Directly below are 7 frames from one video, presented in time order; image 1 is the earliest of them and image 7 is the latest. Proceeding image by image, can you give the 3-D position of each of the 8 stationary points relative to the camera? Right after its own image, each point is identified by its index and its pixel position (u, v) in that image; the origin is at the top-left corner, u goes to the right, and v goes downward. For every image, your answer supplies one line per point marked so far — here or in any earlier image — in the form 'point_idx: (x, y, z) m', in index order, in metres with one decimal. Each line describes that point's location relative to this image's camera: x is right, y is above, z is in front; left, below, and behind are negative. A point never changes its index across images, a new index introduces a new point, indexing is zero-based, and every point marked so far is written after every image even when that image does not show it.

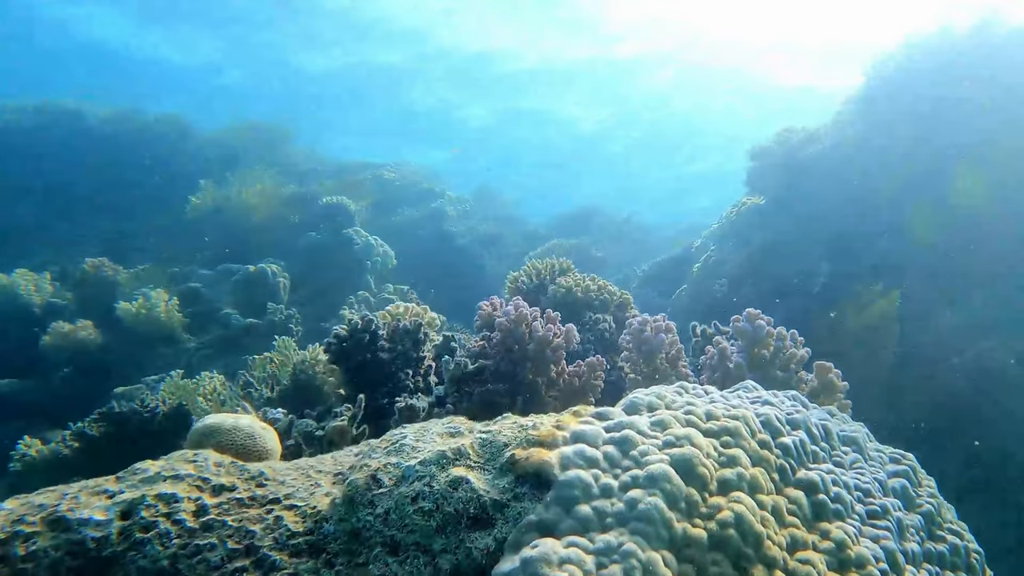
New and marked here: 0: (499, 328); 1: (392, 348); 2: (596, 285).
0: (-0.1, -0.2, +3.6) m
1: (-0.6, -0.3, +3.8) m
2: (+0.5, 0.0, +4.7) m
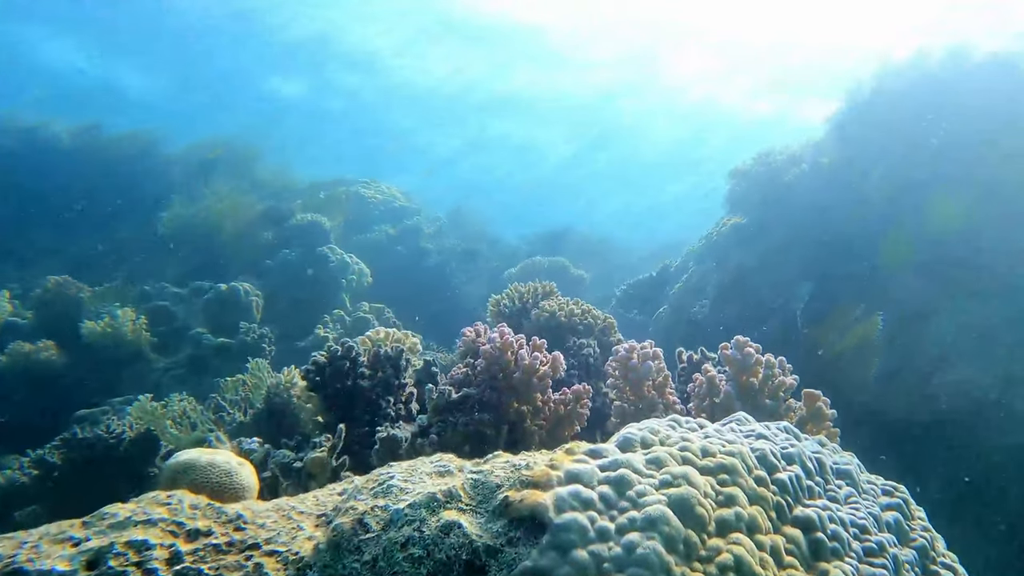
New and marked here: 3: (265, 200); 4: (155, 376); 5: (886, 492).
0: (-0.1, -0.3, +3.5) m
1: (-0.7, -0.4, +3.7) m
2: (+0.4, -0.1, +4.6) m
3: (-4.1, +1.4, +12.8) m
4: (-3.8, -0.9, +8.2) m
5: (+1.4, -0.8, +3.0) m
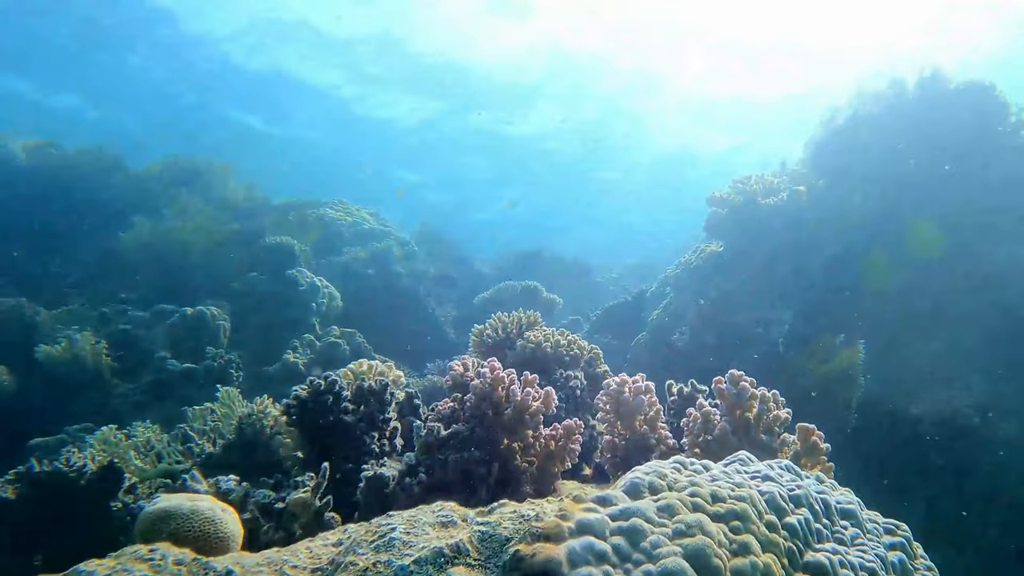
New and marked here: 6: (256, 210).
0: (-0.2, -0.4, +3.4) m
1: (-0.7, -0.6, +3.6) m
2: (+0.3, -0.3, +4.5) m
3: (-4.5, +1.1, +12.6) m
4: (-4.0, -1.2, +7.9) m
5: (+1.4, -0.9, +2.9) m
6: (-4.6, +1.4, +13.9) m
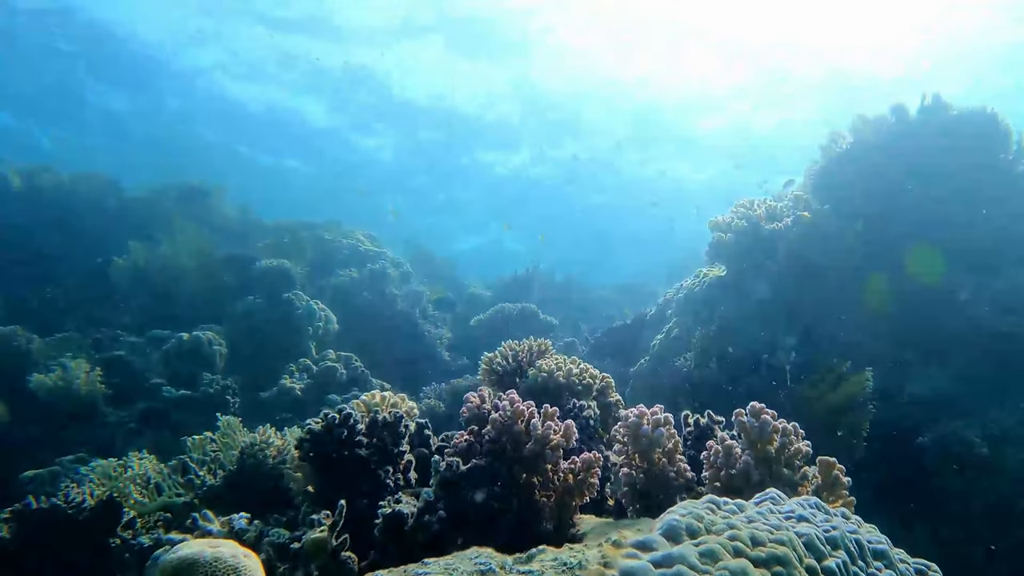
0: (-0.1, -0.6, +3.3) m
1: (-0.6, -0.7, +3.5) m
2: (+0.4, -0.5, +4.5) m
3: (-4.6, +0.7, +12.5) m
4: (-4.0, -1.4, +7.8) m
5: (+1.5, -1.0, +2.9) m
6: (-4.6, +1.0, +13.8) m
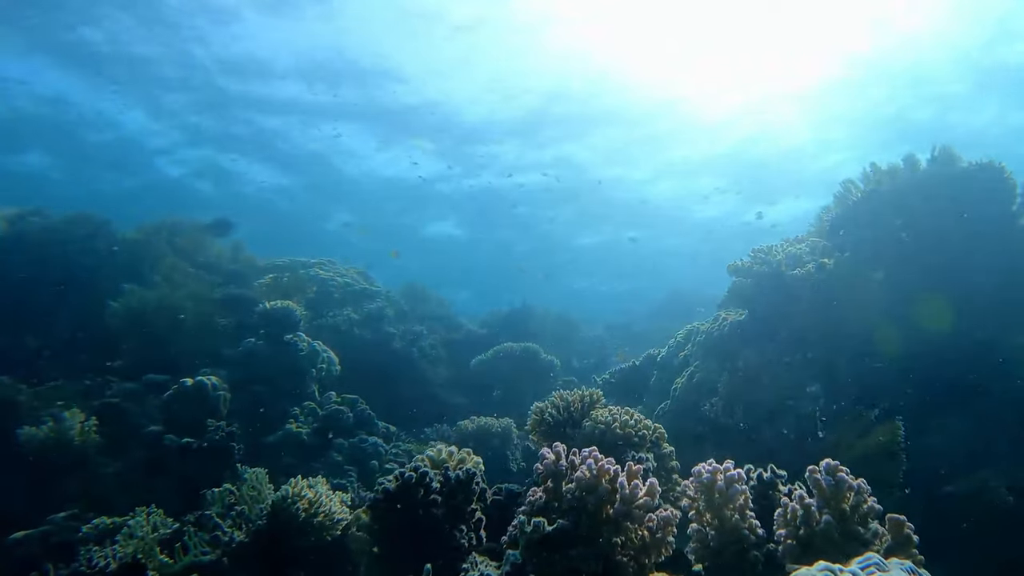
0: (+0.3, -0.8, +3.2) m
1: (-0.3, -0.9, +3.4) m
2: (+0.7, -0.8, +4.5) m
3: (-4.6, +0.1, +12.3) m
4: (-3.8, -1.8, +7.5) m
5: (+1.8, -1.3, +2.9) m
6: (-4.7, +0.3, +13.6) m
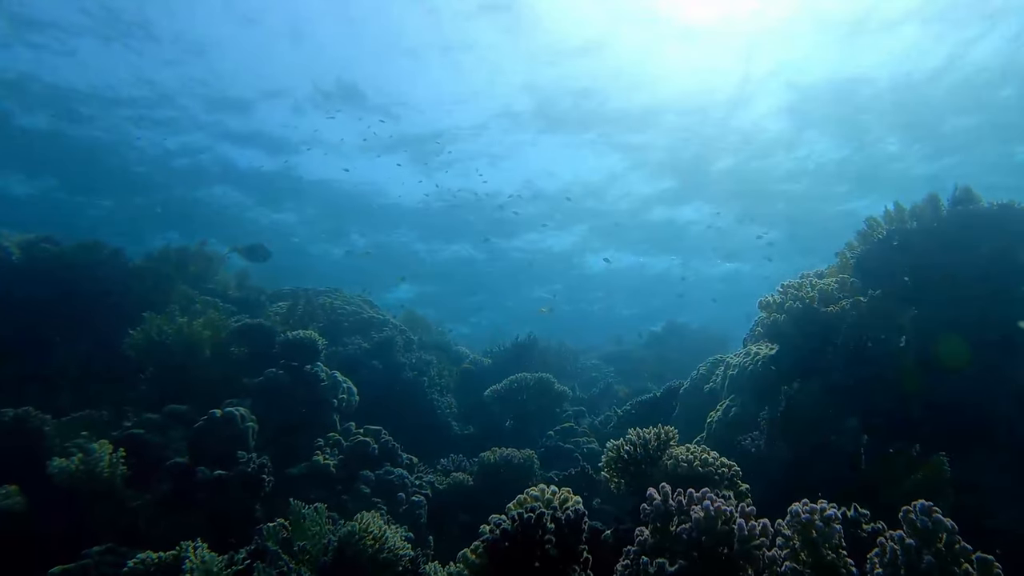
0: (+0.8, -1.0, +3.3) m
1: (+0.2, -1.1, +3.5) m
2: (+1.1, -1.0, +4.6) m
3: (-4.4, -0.4, +12.2) m
4: (-3.5, -2.1, +7.4) m
5: (+2.3, -1.5, +3.0) m
6: (-4.5, -0.2, +13.6) m
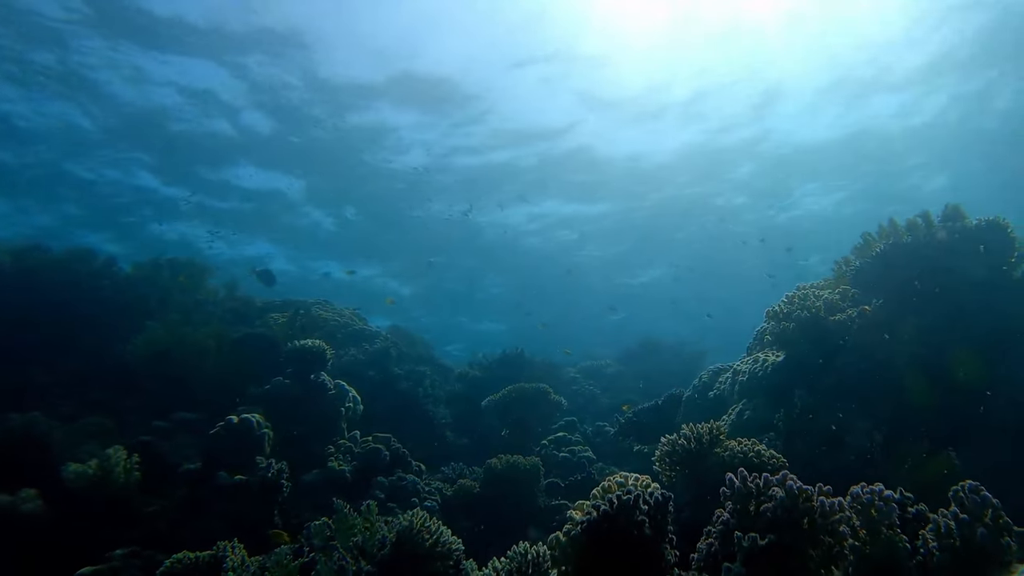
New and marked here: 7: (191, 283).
0: (+1.2, -1.0, +3.6) m
1: (+0.6, -1.1, +3.8) m
2: (+1.5, -1.0, +4.9) m
3: (-4.4, -0.5, +12.2) m
4: (-3.3, -2.2, +7.4) m
5: (+2.8, -1.4, +3.4) m
6: (-4.7, -0.3, +13.6) m
7: (-5.5, +0.1, +13.5) m
